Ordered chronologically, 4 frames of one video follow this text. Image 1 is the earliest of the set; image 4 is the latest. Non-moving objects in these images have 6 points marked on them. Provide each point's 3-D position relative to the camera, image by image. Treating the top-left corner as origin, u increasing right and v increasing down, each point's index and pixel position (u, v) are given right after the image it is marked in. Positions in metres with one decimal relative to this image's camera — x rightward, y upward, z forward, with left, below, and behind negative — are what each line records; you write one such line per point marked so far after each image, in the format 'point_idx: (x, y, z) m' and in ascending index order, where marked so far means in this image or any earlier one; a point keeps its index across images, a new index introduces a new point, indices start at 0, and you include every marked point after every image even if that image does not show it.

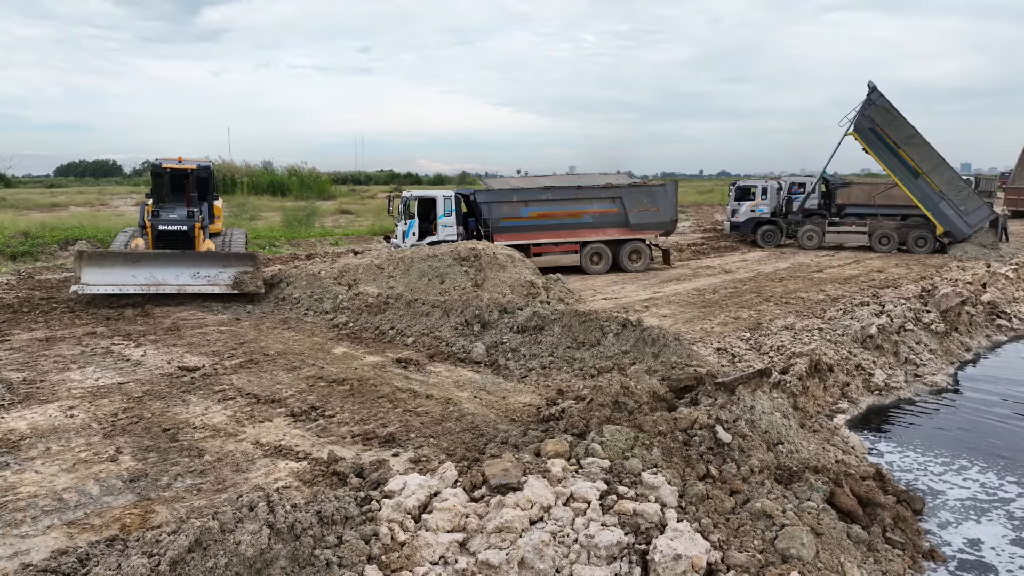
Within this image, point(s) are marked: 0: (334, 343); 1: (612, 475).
0: (-2.3, -0.7, +8.6) m
1: (+0.7, -1.2, +4.4) m
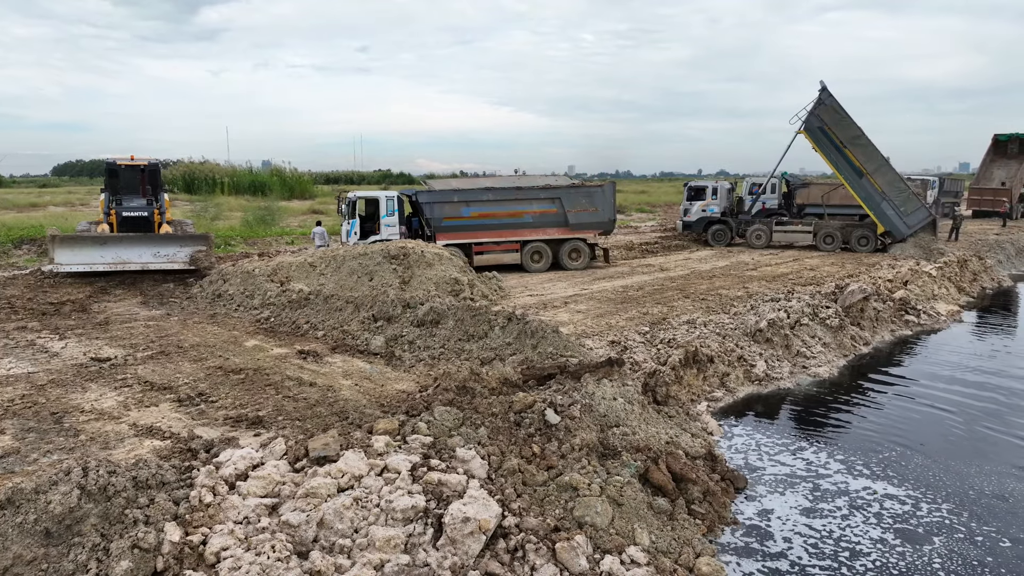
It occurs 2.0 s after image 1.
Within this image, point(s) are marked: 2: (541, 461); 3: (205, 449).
0: (-3.6, -0.7, +9.1) m
1: (-0.6, -1.2, +4.9) m
2: (+0.2, -1.3, +5.0) m
3: (-2.3, -1.2, +5.1) m
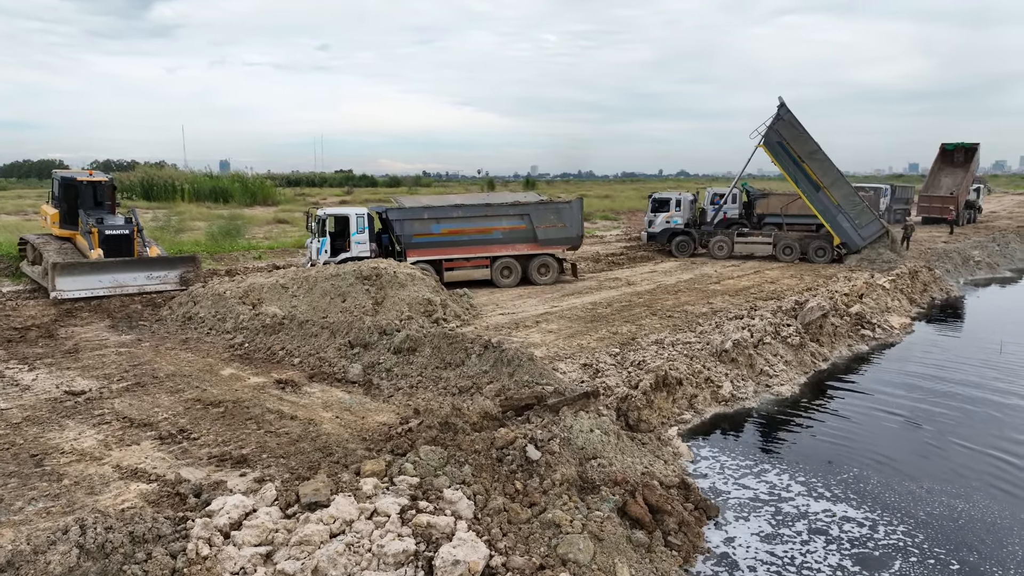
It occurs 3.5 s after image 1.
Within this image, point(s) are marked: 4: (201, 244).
0: (-3.9, -1.0, +9.1) m
1: (-0.7, -1.5, +5.0) m
2: (+0.1, -1.6, +5.2) m
3: (-2.5, -1.6, +5.2) m
4: (-9.0, +1.3, +19.2) m
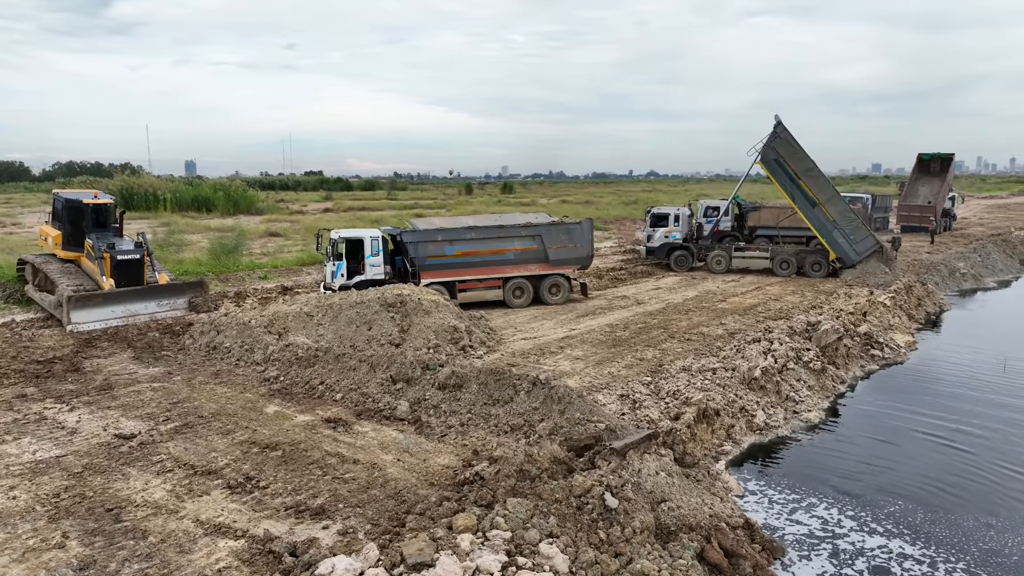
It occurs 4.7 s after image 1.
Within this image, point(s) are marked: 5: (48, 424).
0: (-3.4, -1.5, +9.1) m
1: (0.0, -2.0, +5.2) m
2: (+0.8, -2.1, +5.4) m
3: (-1.8, -2.1, +5.3) m
4: (-8.8, +0.8, +19.0) m
5: (-5.8, -1.7, +8.2) m
